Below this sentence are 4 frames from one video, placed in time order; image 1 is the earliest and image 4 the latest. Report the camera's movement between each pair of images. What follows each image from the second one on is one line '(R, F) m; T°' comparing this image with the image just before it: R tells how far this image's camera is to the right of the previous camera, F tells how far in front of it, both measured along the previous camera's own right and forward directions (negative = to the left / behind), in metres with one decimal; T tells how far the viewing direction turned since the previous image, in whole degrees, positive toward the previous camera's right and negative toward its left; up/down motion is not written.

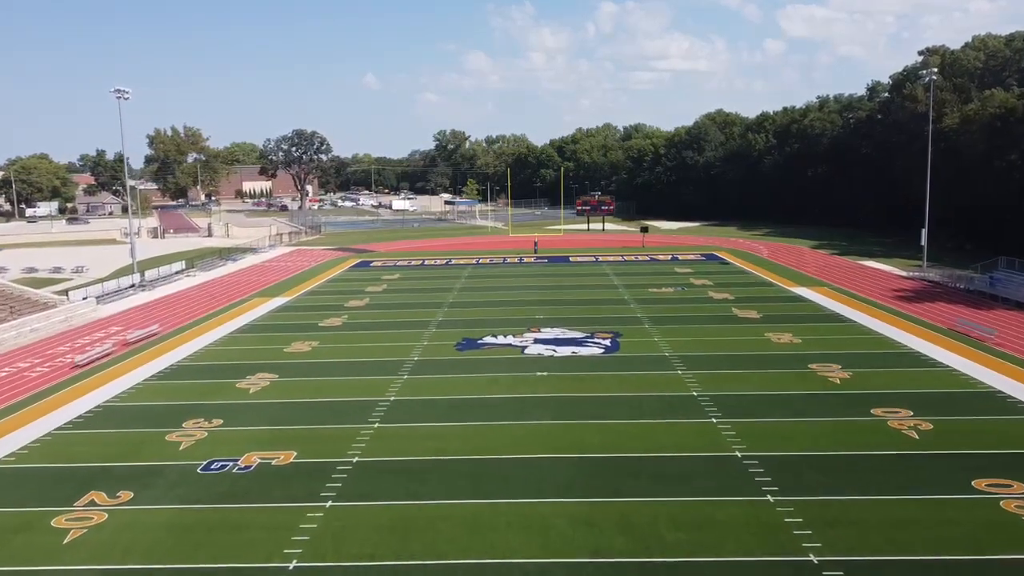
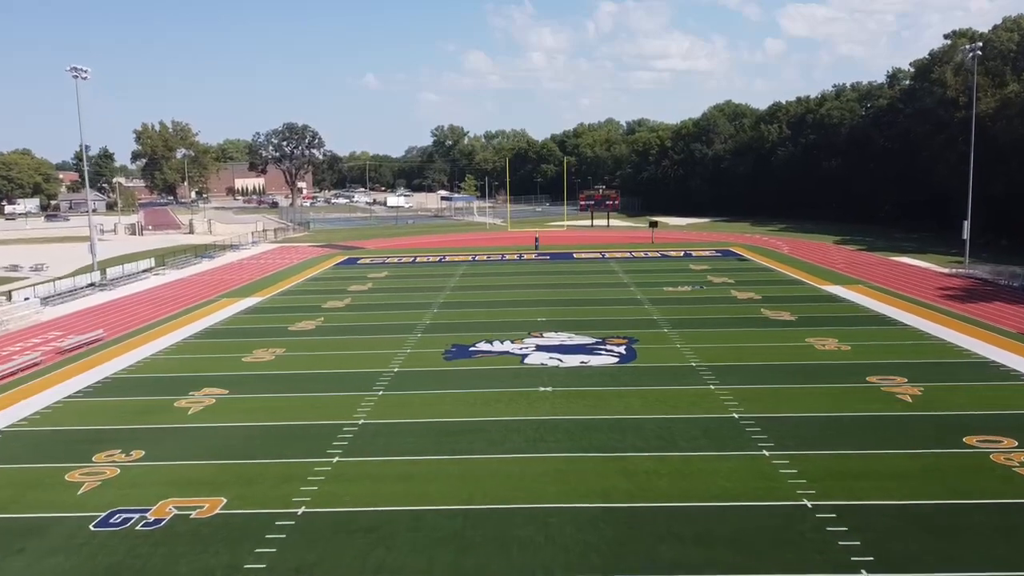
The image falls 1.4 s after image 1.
(+0.1, +3.1) m; 0°
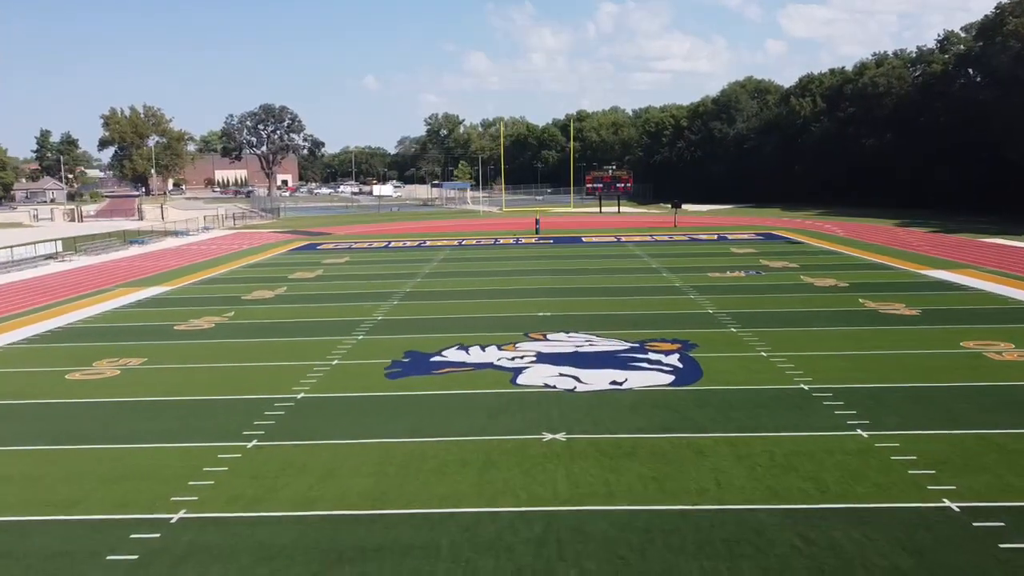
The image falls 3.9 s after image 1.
(+0.3, +6.8) m; 0°
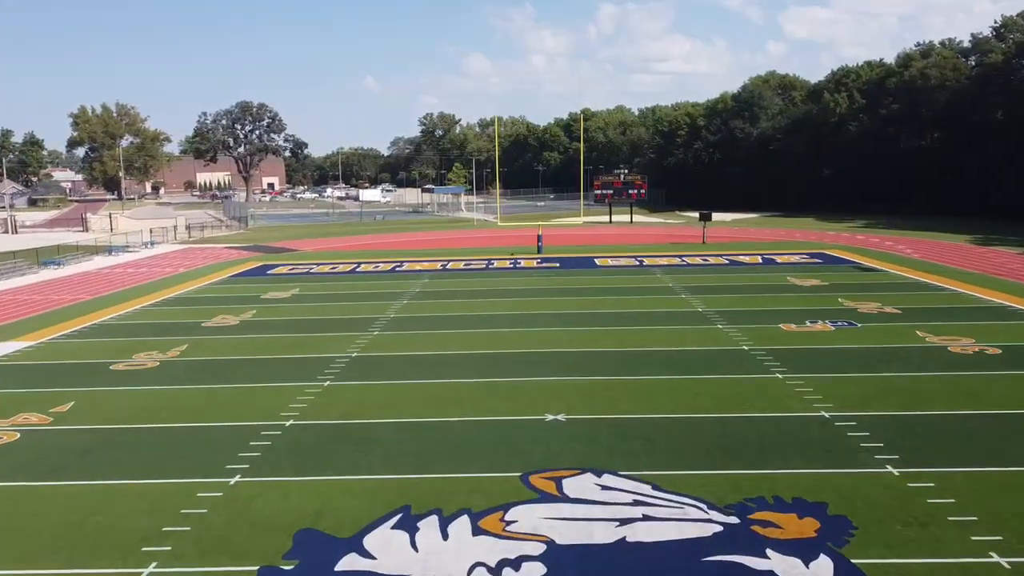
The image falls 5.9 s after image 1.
(+0.2, +5.7) m; 0°
